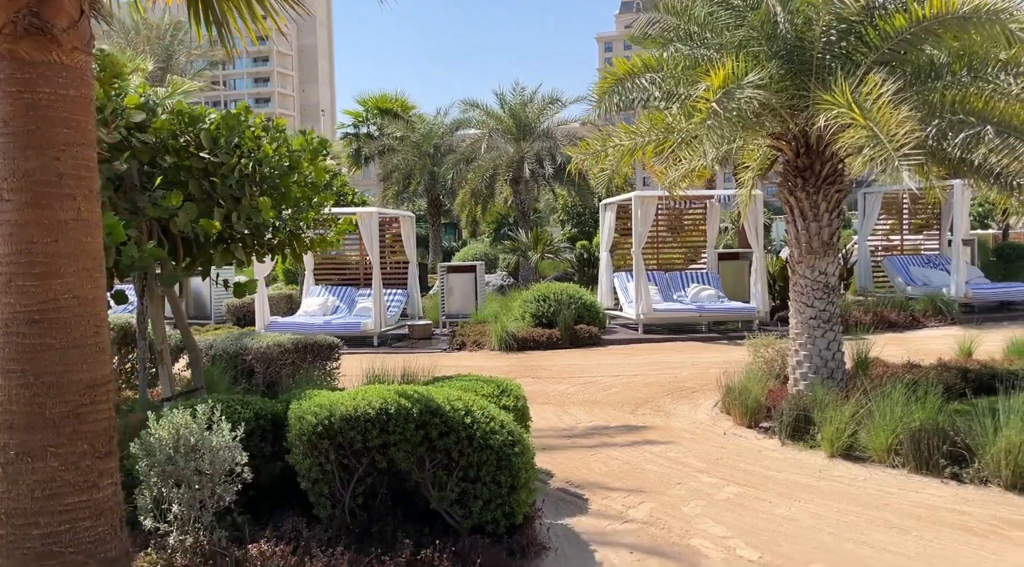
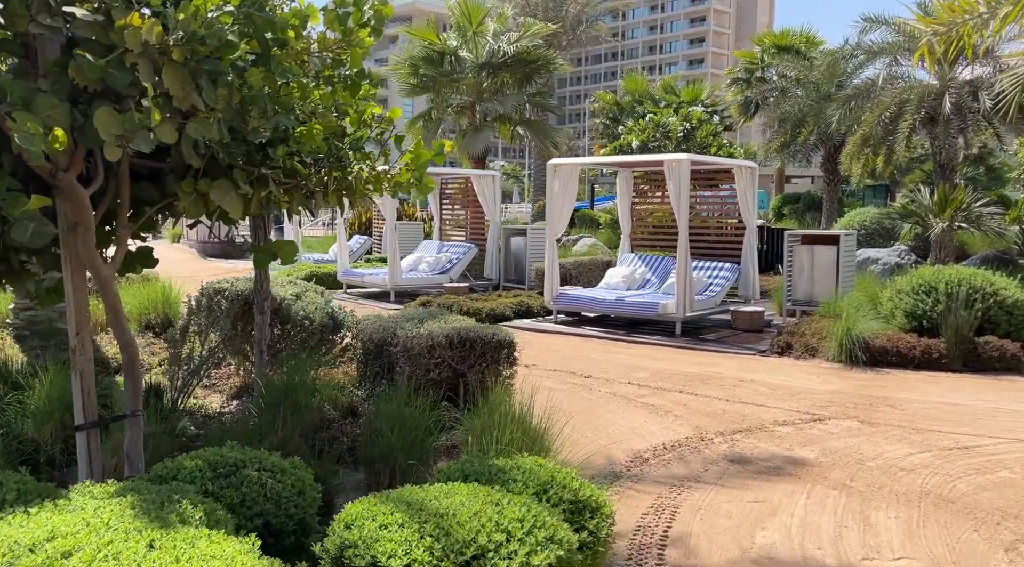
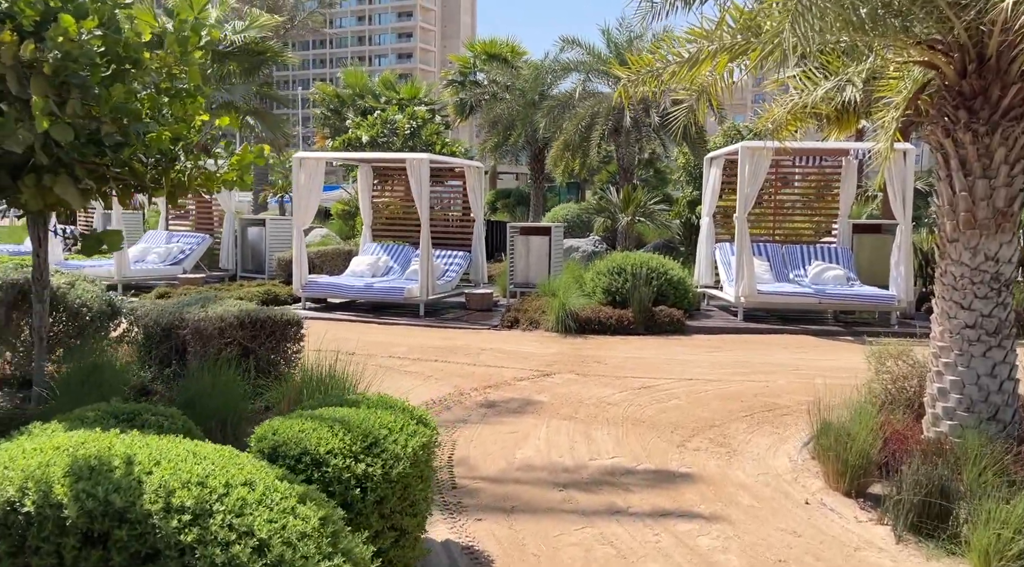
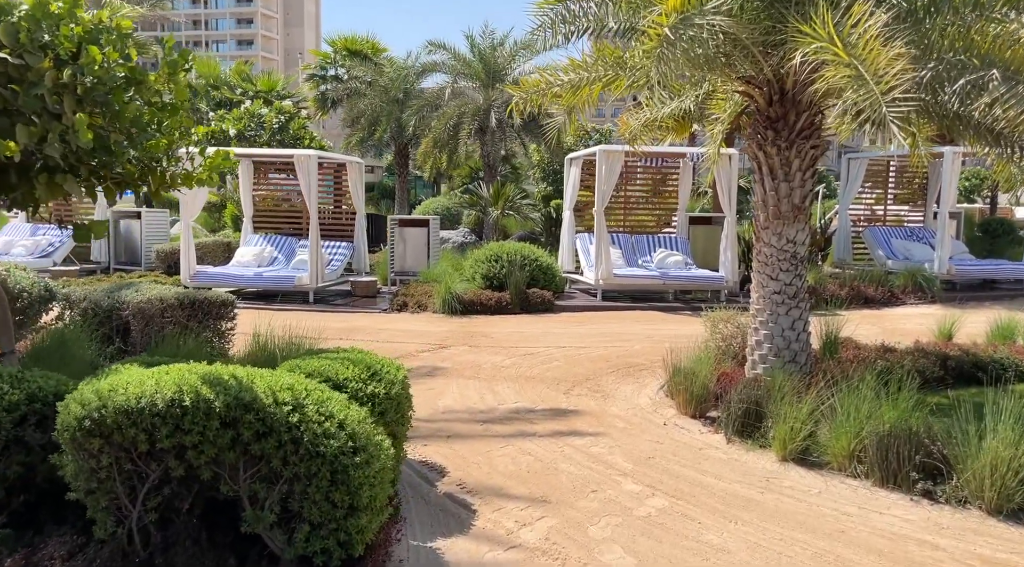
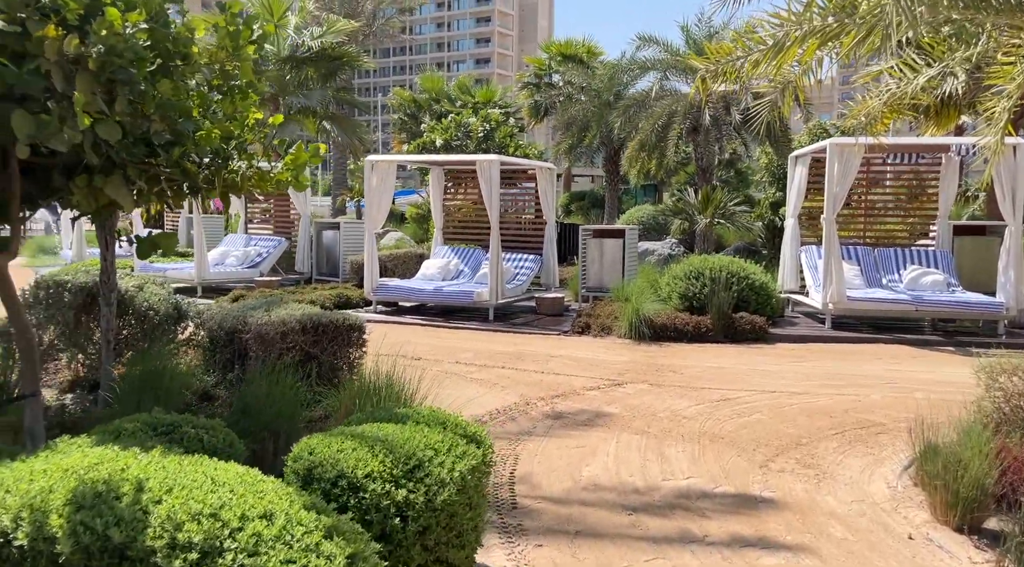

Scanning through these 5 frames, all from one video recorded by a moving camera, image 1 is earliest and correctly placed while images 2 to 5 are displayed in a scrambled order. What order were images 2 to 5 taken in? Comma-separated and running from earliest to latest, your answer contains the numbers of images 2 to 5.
4, 3, 5, 2
